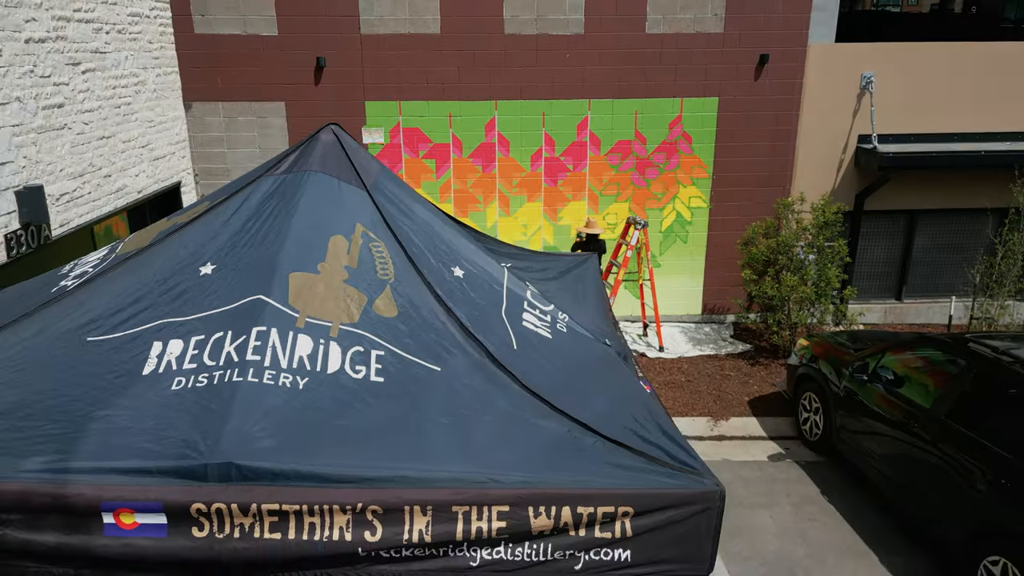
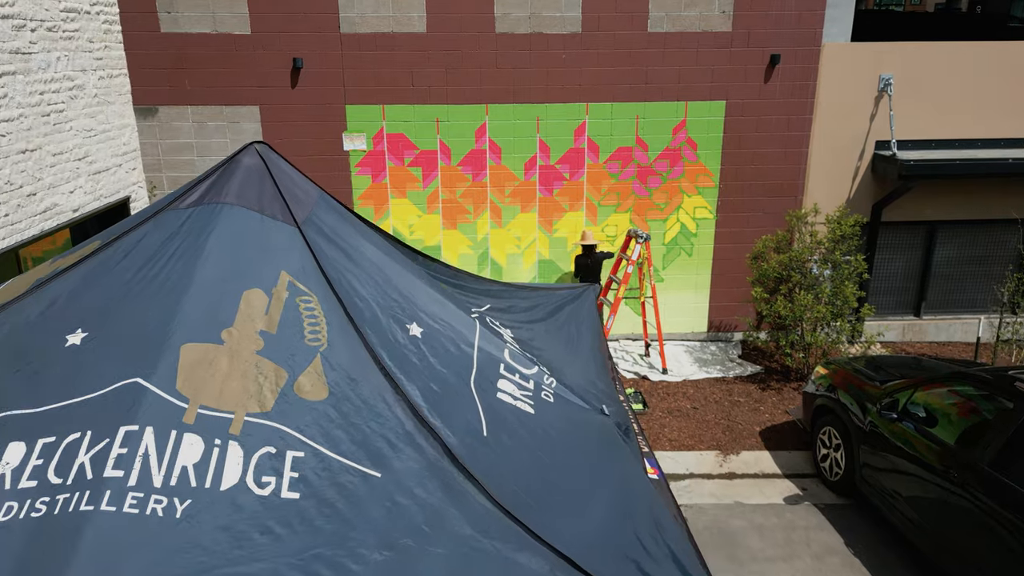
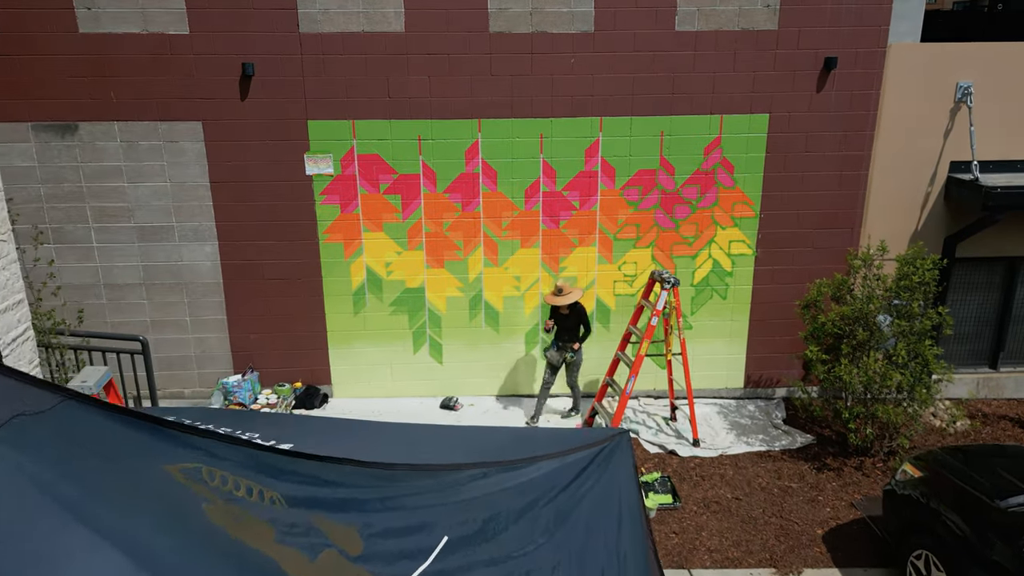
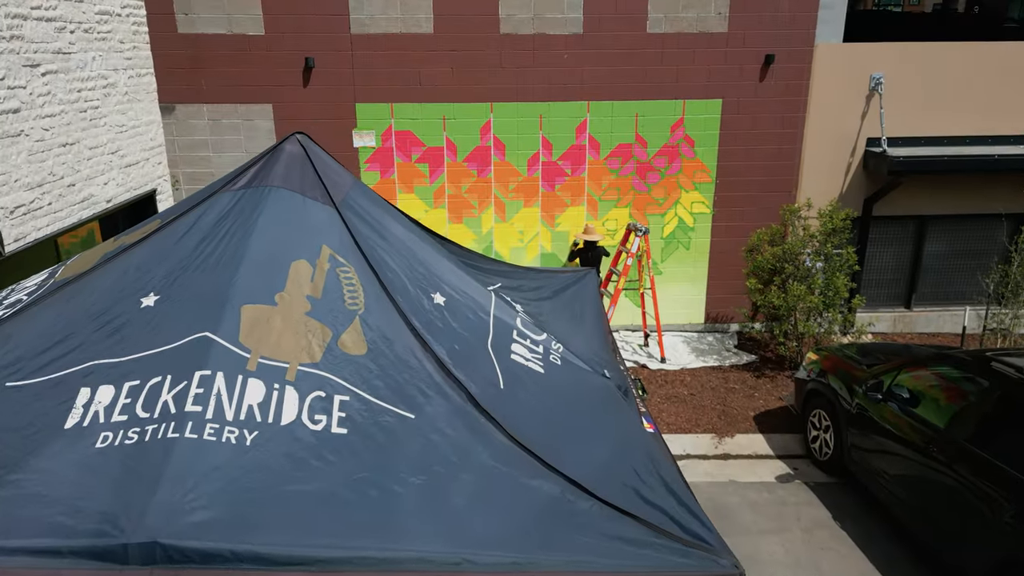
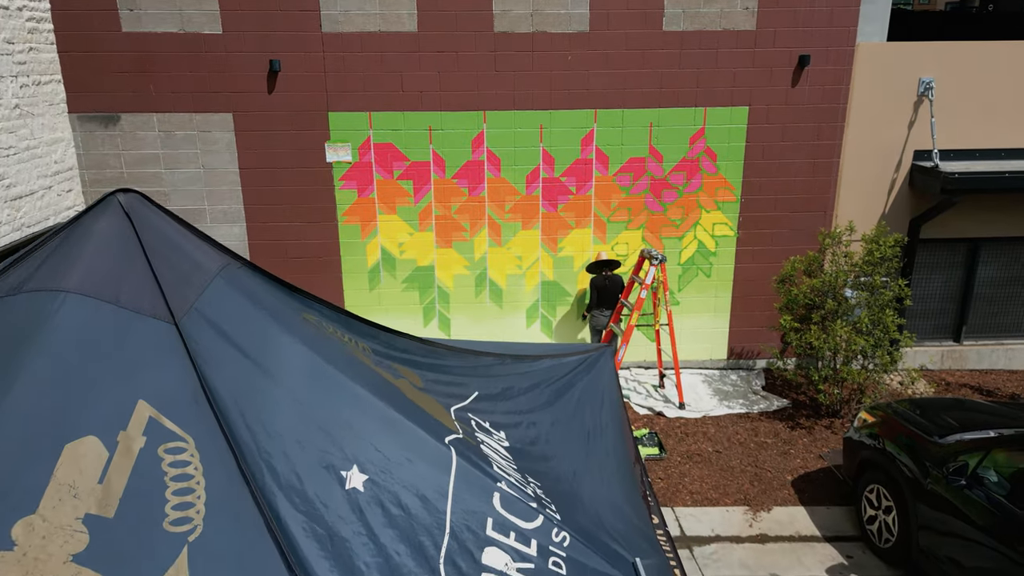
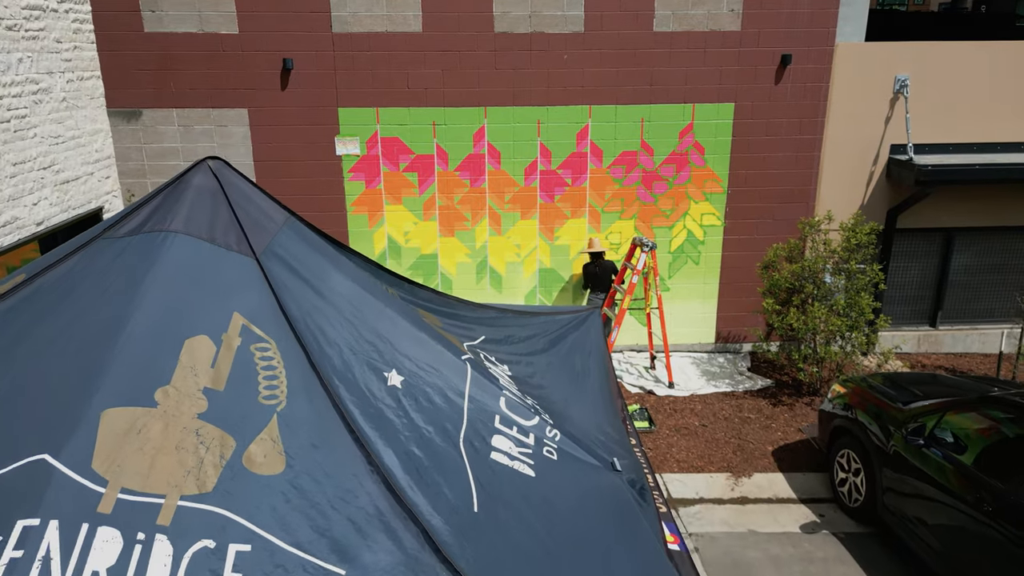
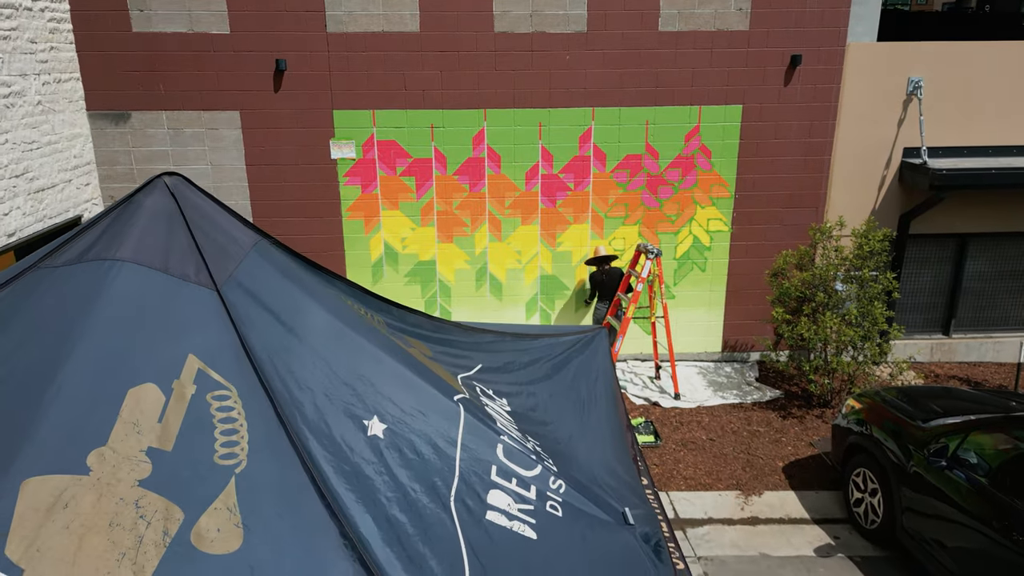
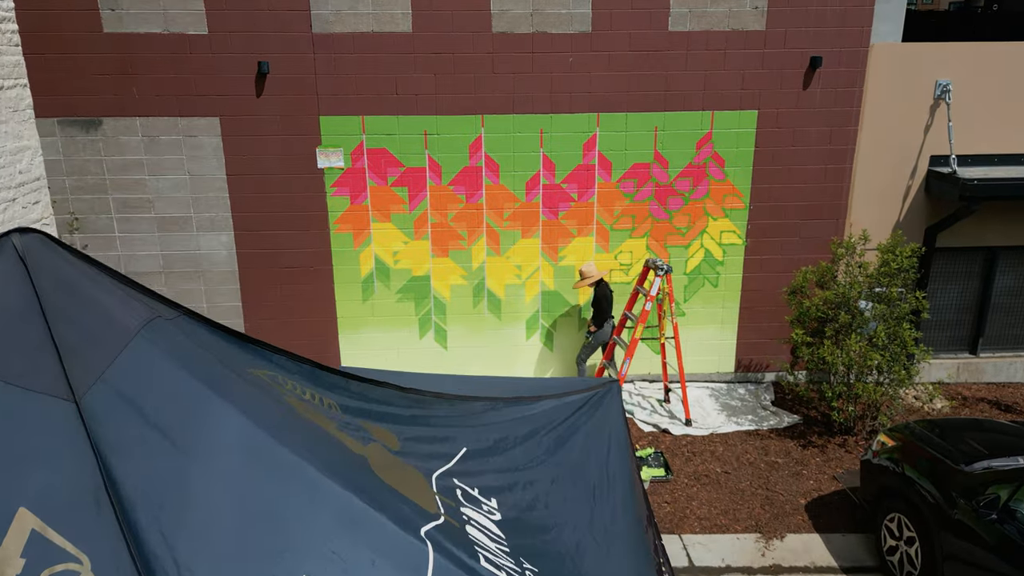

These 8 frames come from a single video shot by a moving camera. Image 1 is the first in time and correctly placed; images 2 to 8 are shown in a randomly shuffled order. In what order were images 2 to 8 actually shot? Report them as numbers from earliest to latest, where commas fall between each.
4, 2, 6, 7, 5, 8, 3
